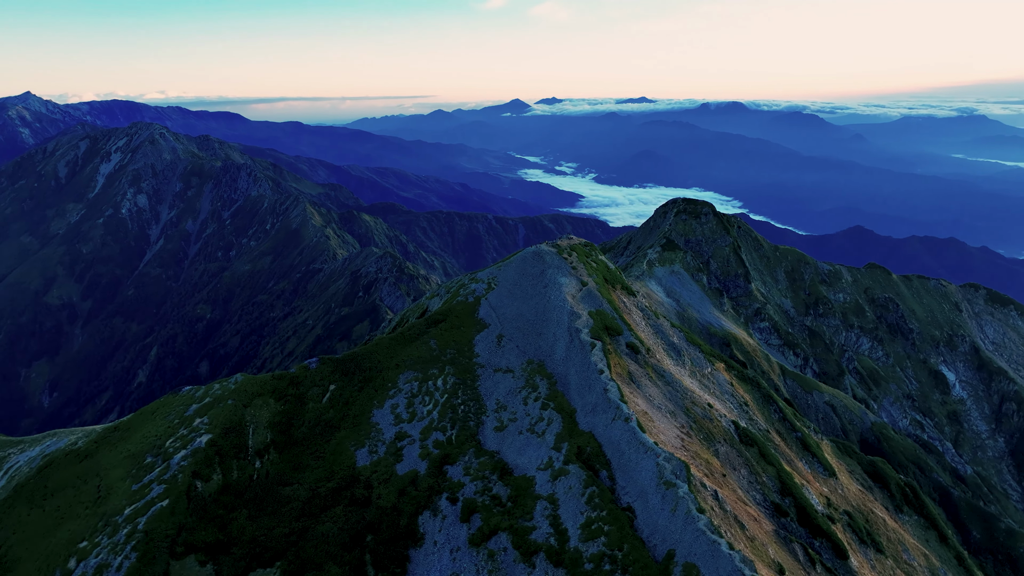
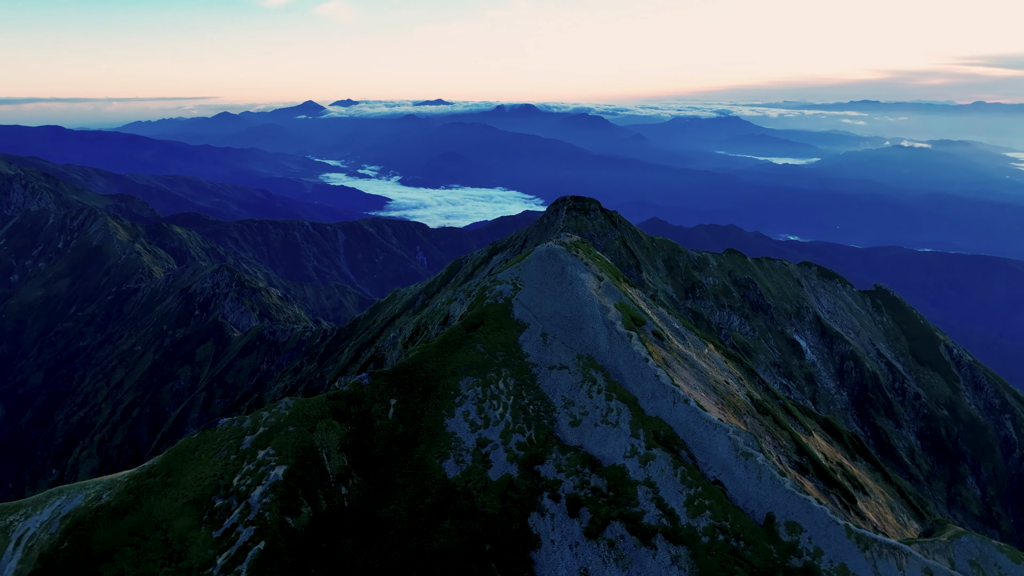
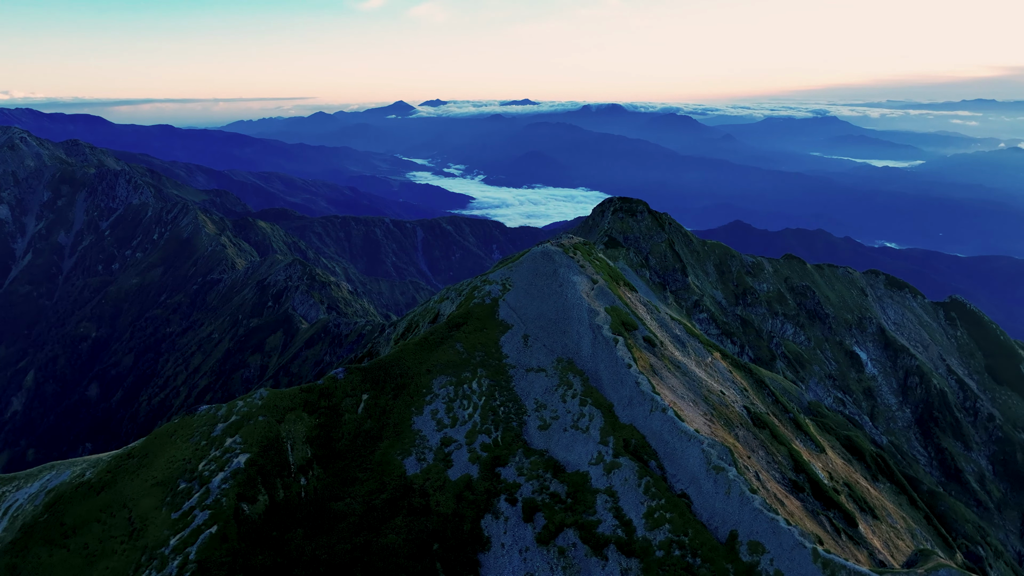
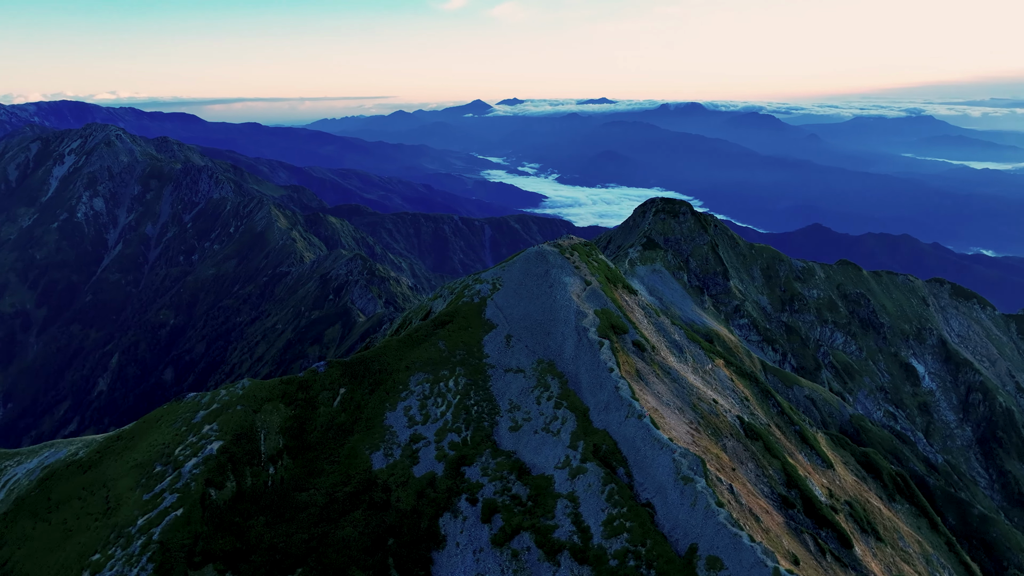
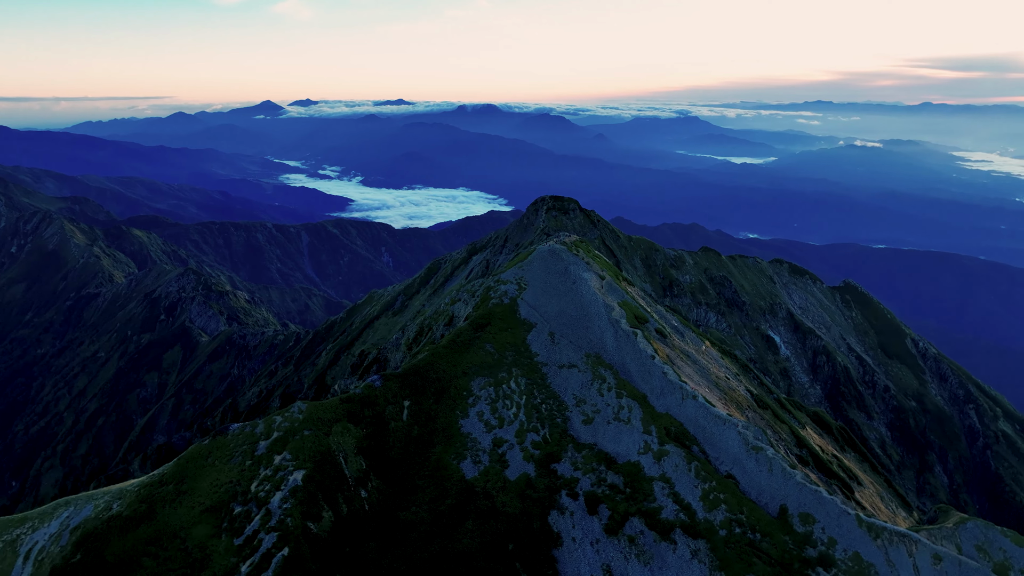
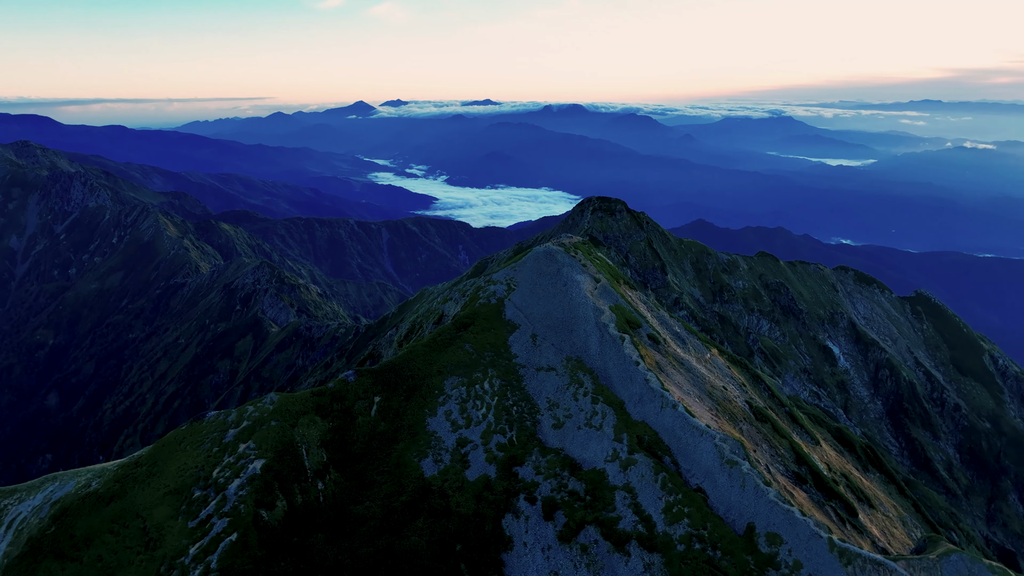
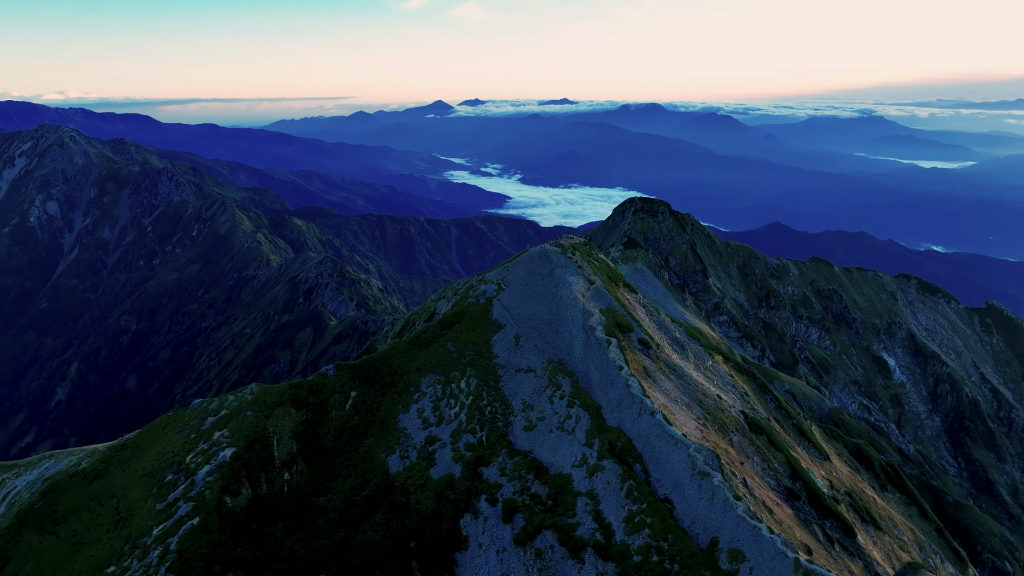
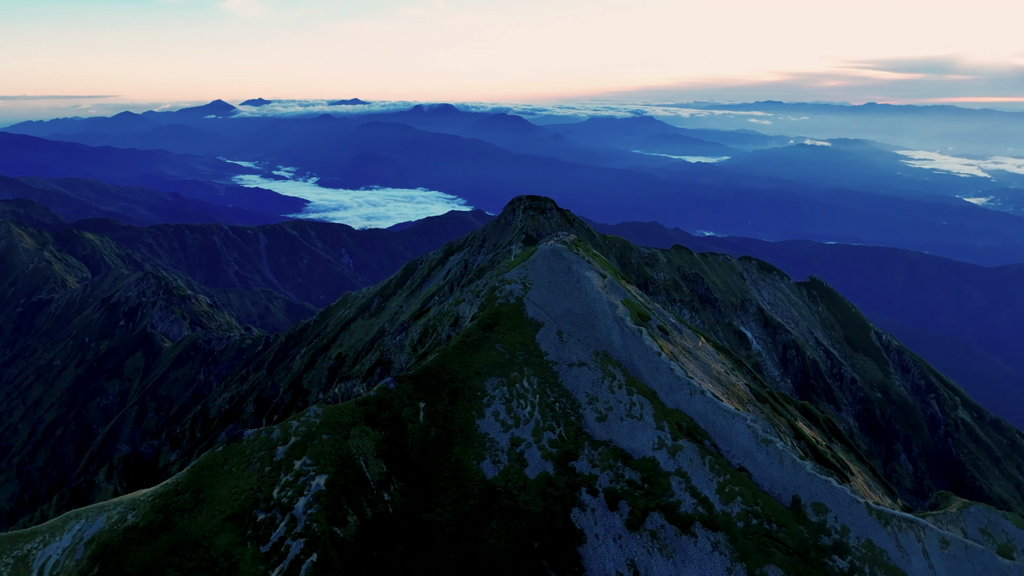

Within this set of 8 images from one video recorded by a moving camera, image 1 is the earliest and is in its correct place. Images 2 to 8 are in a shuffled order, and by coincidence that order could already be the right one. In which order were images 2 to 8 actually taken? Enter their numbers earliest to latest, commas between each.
4, 7, 3, 6, 2, 5, 8
